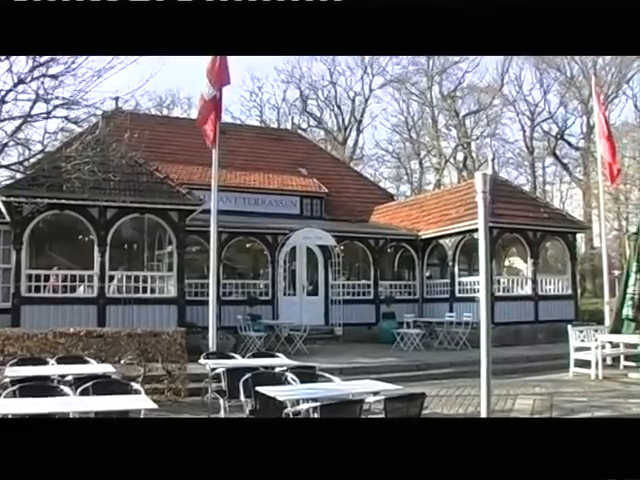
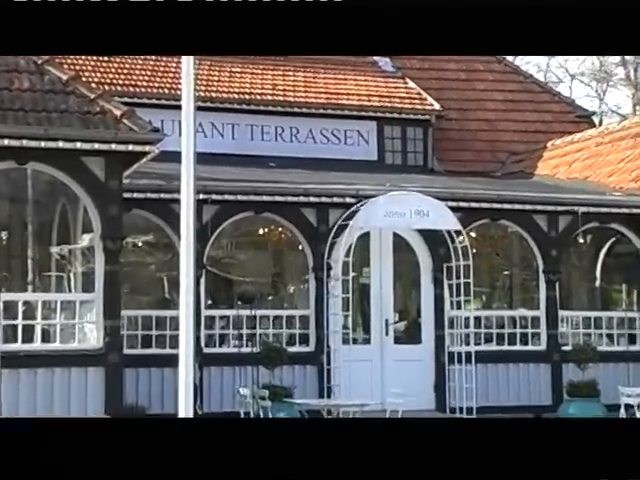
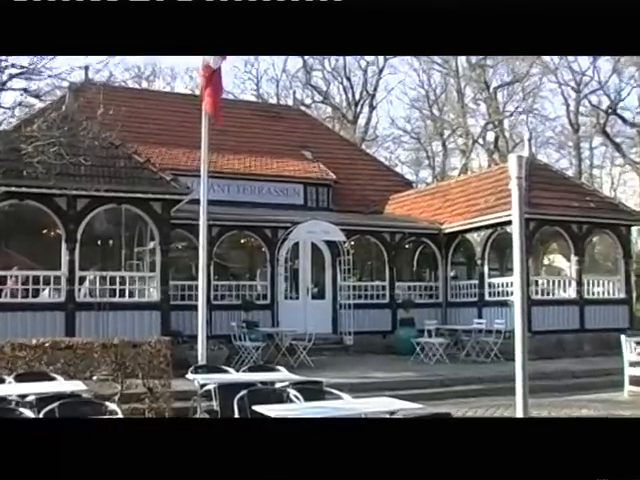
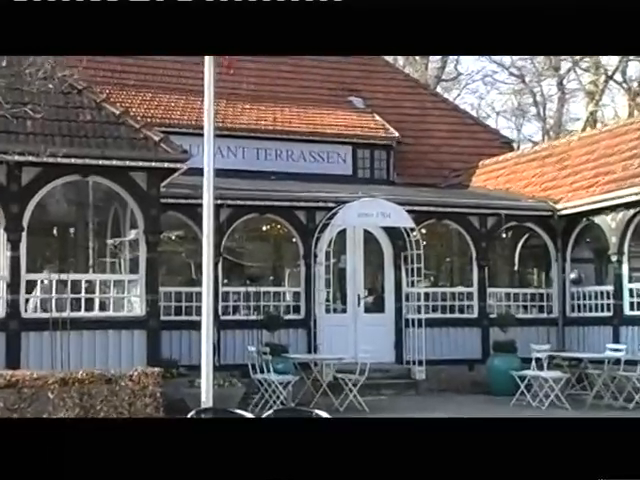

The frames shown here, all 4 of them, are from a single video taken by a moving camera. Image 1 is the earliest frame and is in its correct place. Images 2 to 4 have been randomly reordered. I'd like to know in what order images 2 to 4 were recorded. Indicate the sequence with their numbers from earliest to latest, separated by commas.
3, 4, 2
